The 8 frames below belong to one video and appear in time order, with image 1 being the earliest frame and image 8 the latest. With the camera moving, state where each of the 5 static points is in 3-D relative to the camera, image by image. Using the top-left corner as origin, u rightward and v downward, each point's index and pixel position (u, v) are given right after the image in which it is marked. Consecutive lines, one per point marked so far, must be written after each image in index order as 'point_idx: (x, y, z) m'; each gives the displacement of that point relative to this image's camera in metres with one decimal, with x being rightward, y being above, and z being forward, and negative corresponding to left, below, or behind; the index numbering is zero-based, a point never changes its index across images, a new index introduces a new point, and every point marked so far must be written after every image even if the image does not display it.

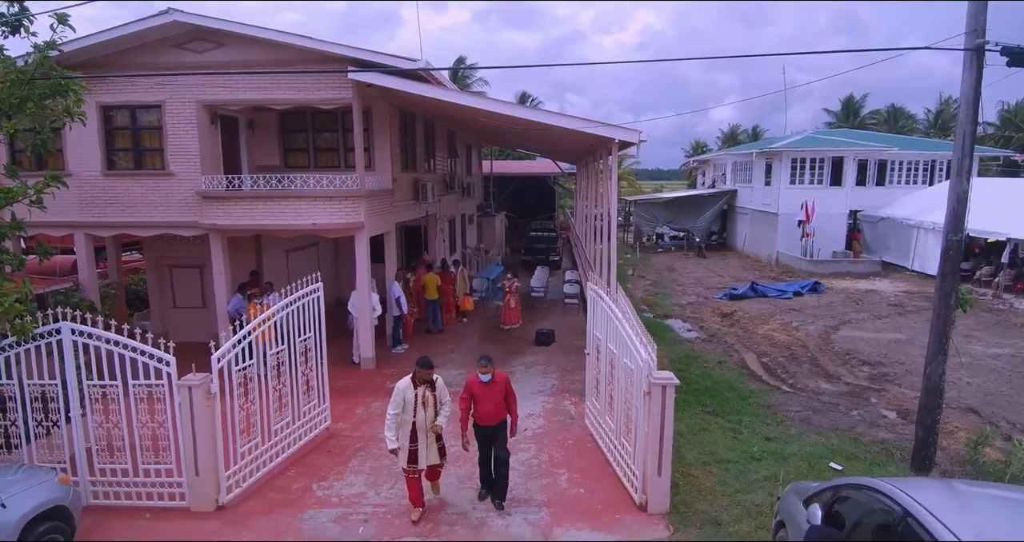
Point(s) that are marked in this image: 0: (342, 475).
0: (-1.9, -2.3, +7.0) m
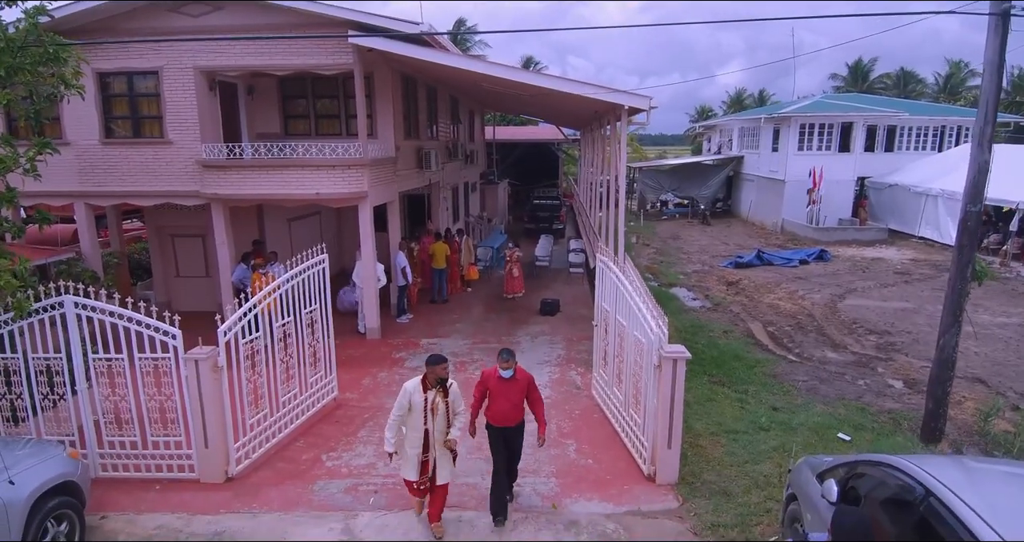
0: (-1.8, -2.0, +7.0) m
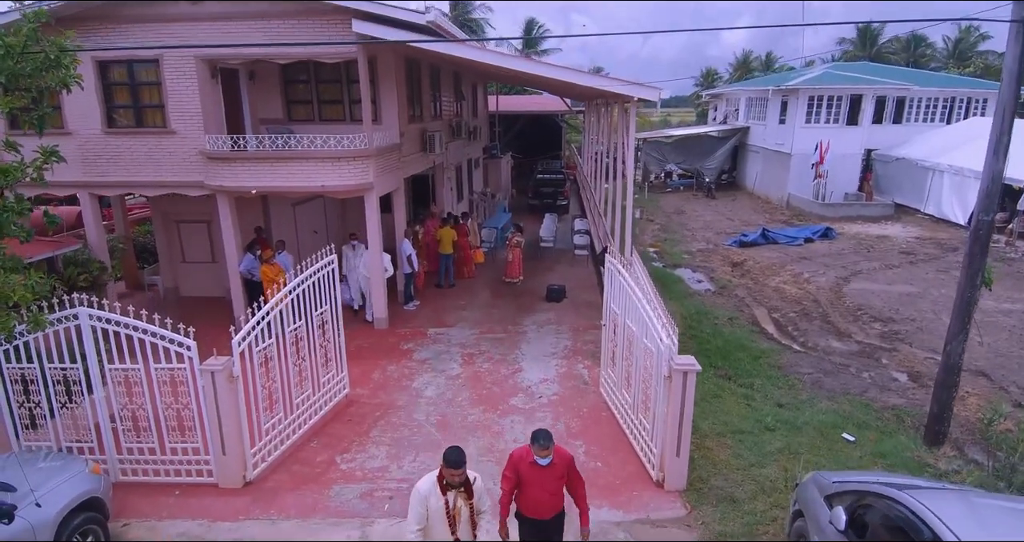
0: (-1.7, -2.1, +7.1) m
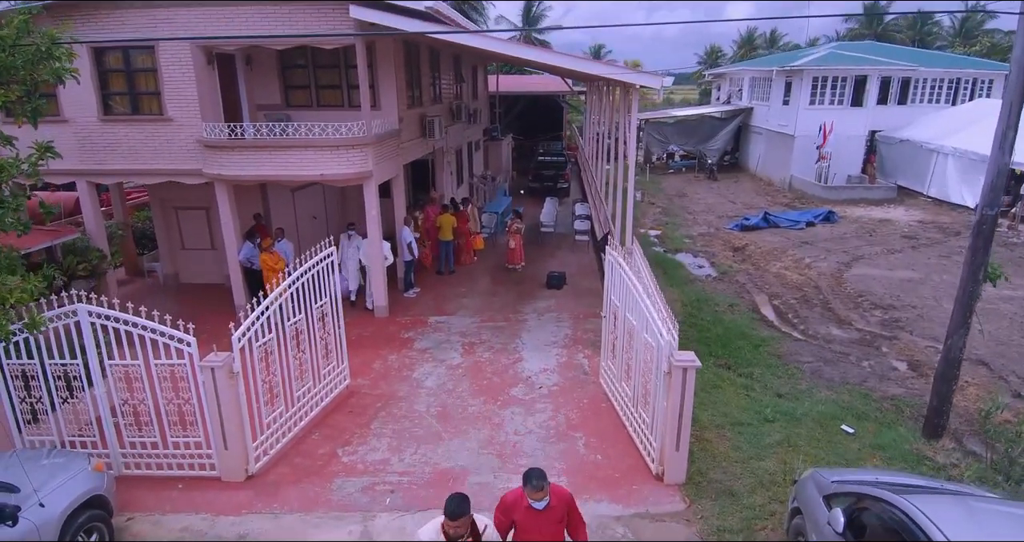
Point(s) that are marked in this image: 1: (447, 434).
0: (-1.7, -2.0, +7.1) m
1: (-0.8, -1.9, +7.2) m
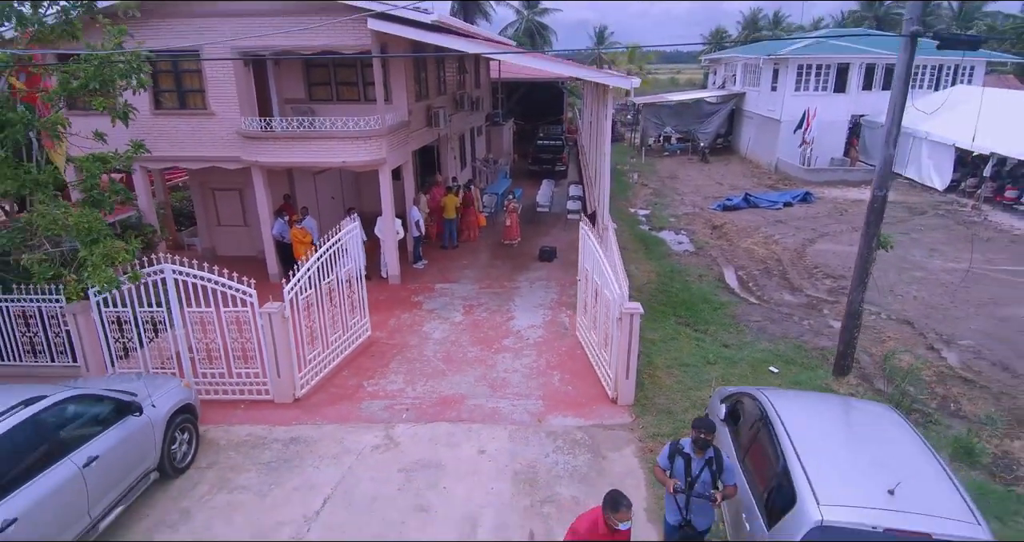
0: (-1.9, -1.5, +8.9) m
1: (-0.9, -1.5, +9.0) m
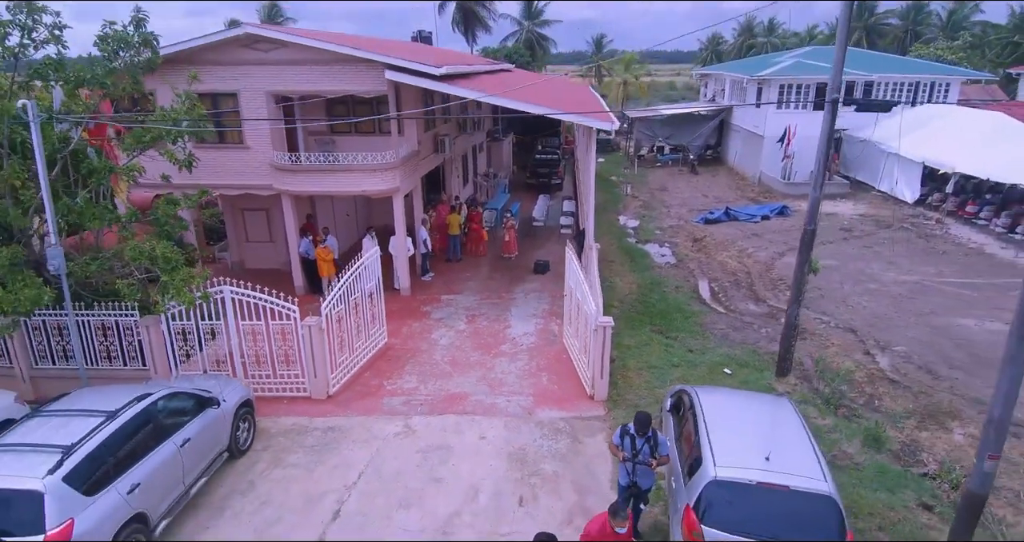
0: (-2.0, -1.8, +10.7) m
1: (-1.0, -1.8, +10.7) m
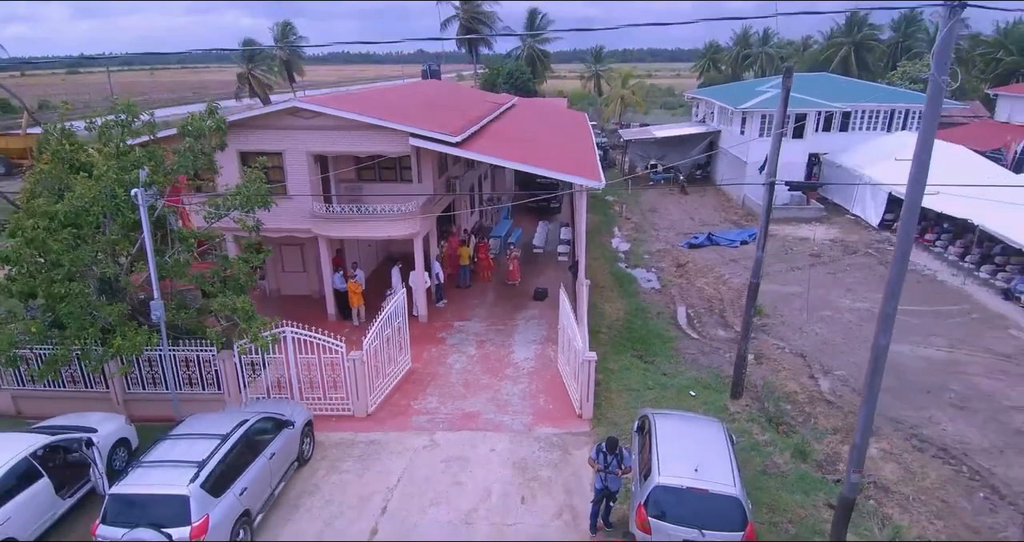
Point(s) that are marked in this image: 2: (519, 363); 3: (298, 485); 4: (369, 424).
0: (-1.9, -2.7, +13.0) m
1: (-0.9, -2.7, +13.1) m
2: (+0.2, -2.2, +14.4) m
3: (-3.6, -3.6, +10.2) m
4: (-2.8, -3.0, +12.0) m
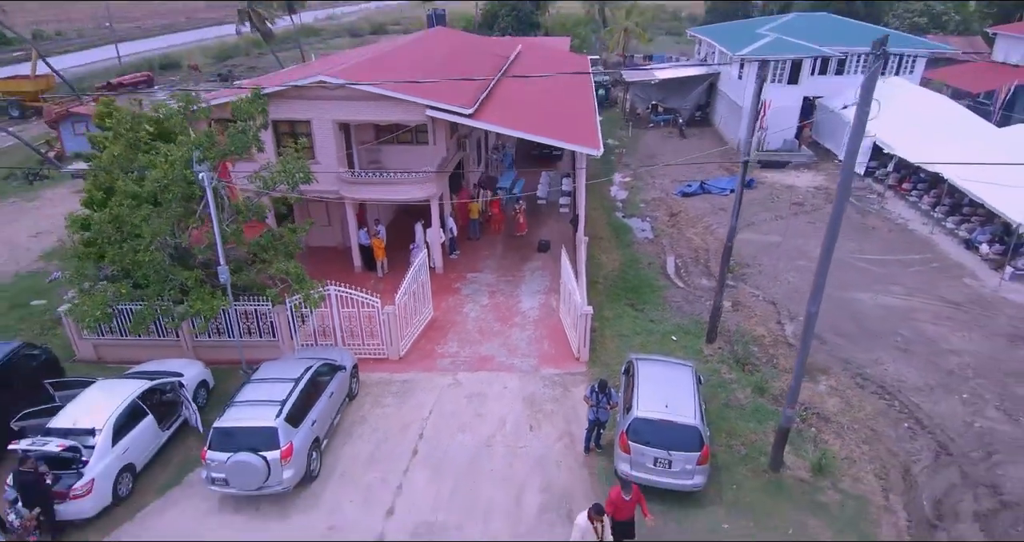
0: (-1.7, -1.8, +15.3) m
1: (-0.7, -1.8, +15.4) m
2: (+0.4, -1.1, +16.6) m
3: (-3.4, -3.0, +12.7) m
4: (-2.6, -2.3, +14.3) m
